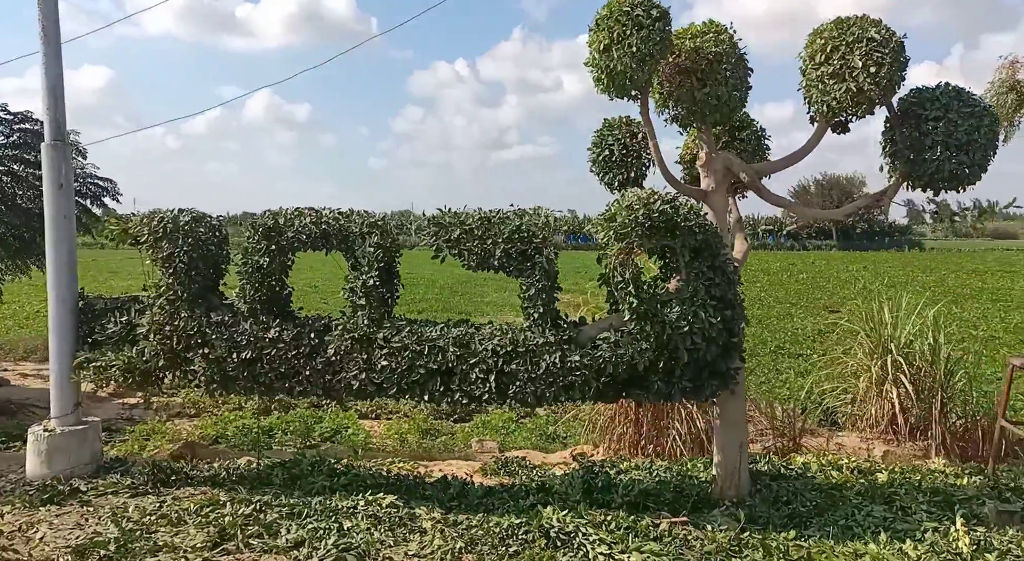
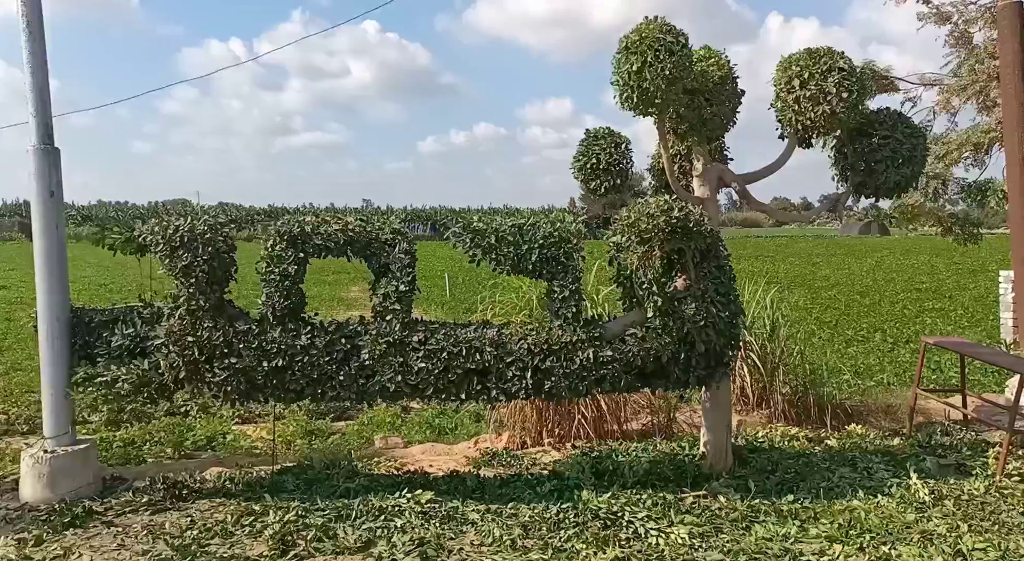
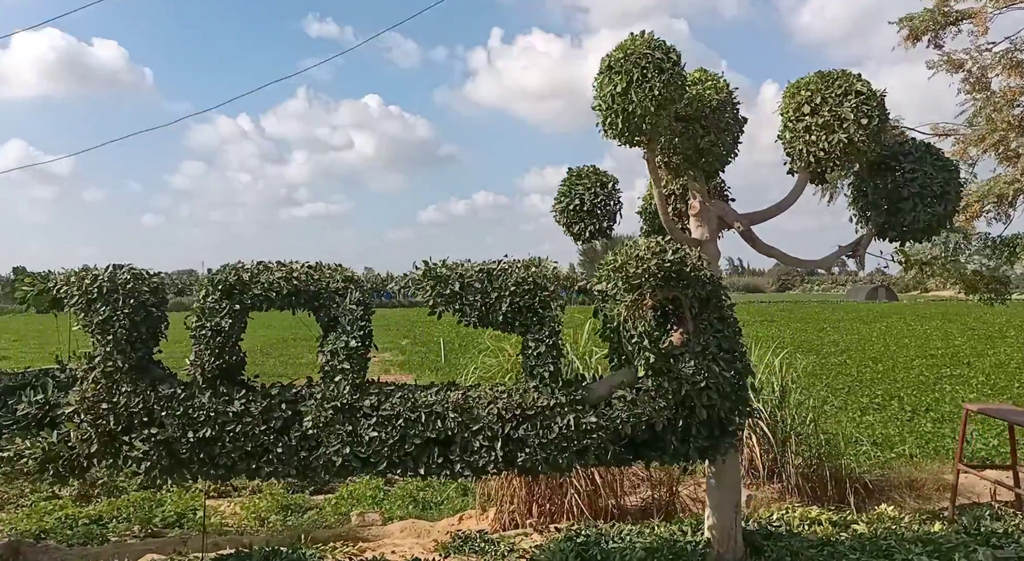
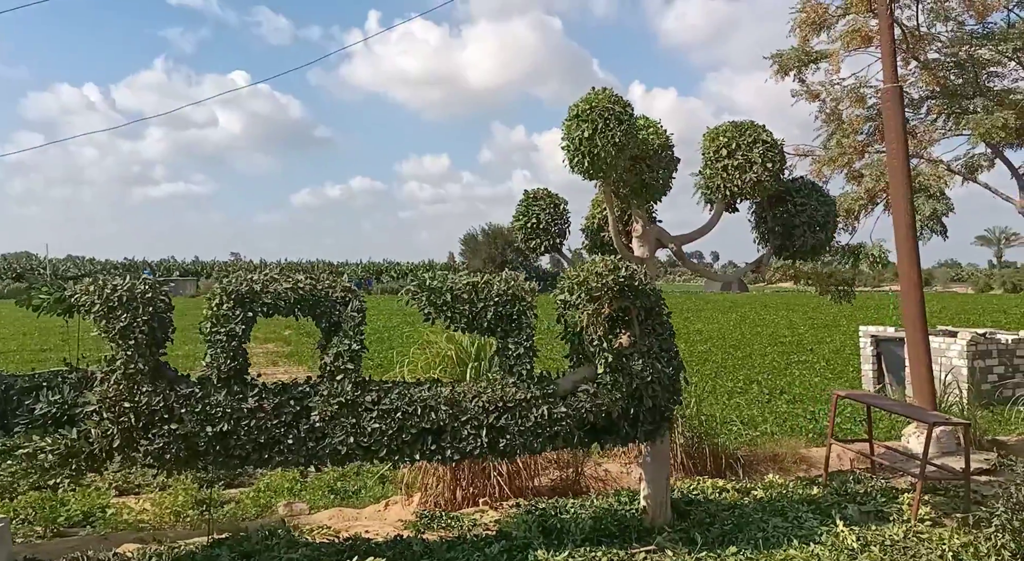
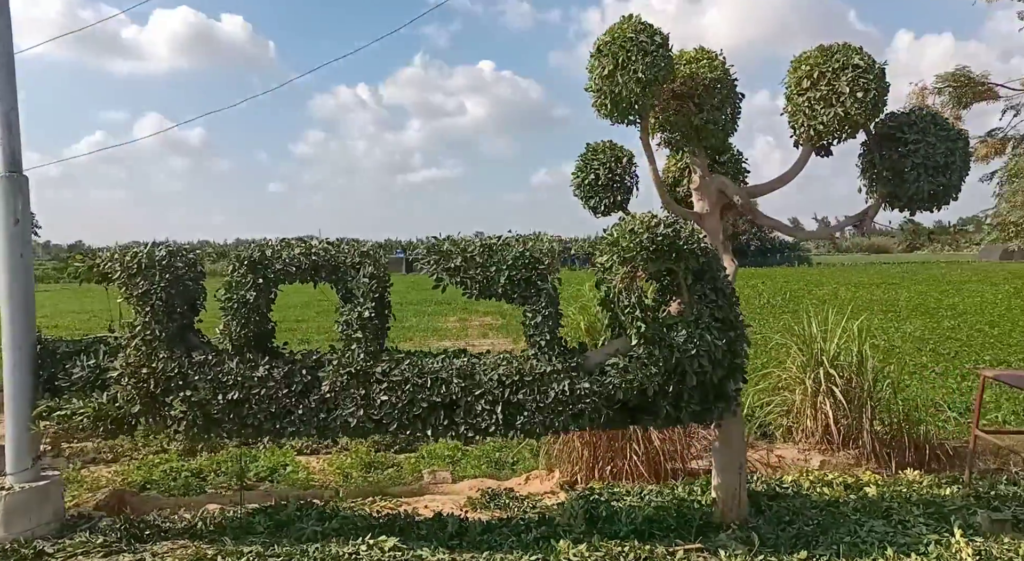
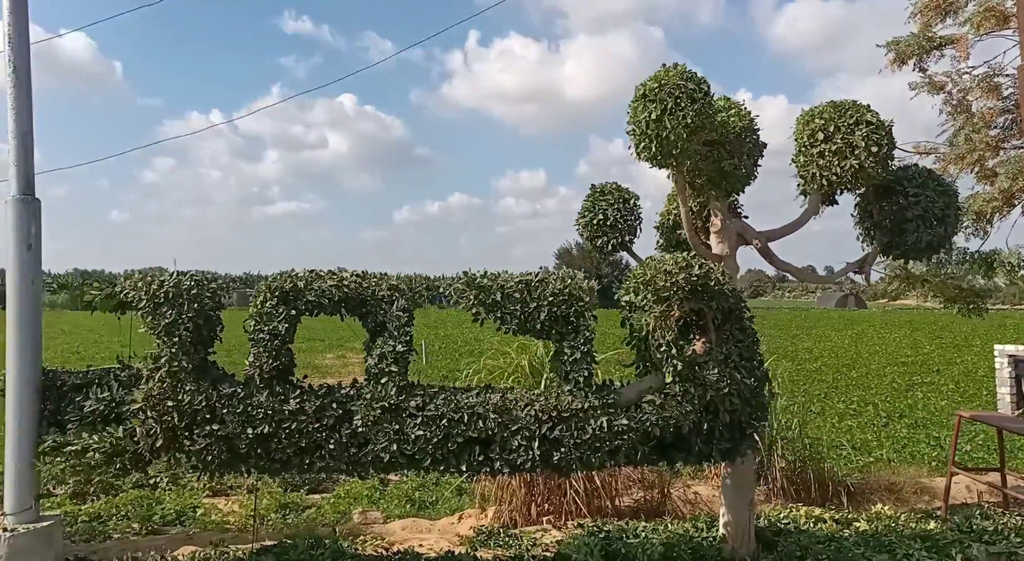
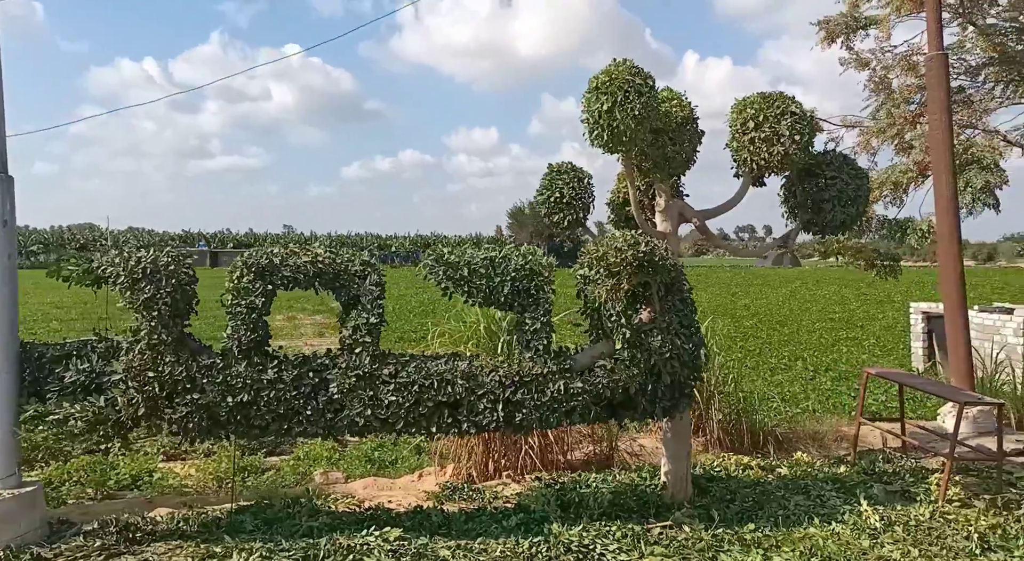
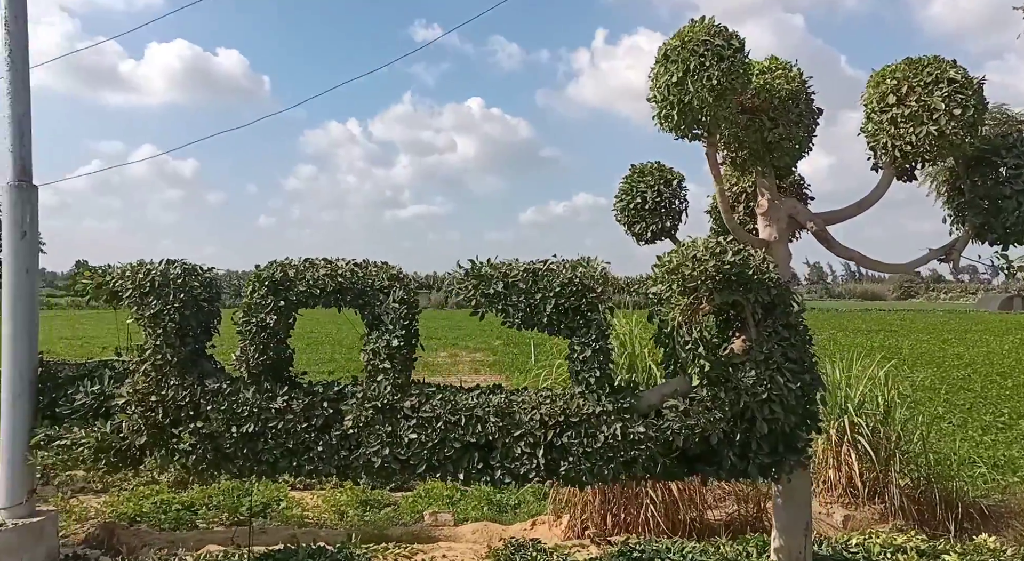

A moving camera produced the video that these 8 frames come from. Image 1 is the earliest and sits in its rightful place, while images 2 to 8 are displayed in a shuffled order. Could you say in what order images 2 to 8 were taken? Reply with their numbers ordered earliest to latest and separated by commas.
5, 2, 7, 4, 6, 3, 8
